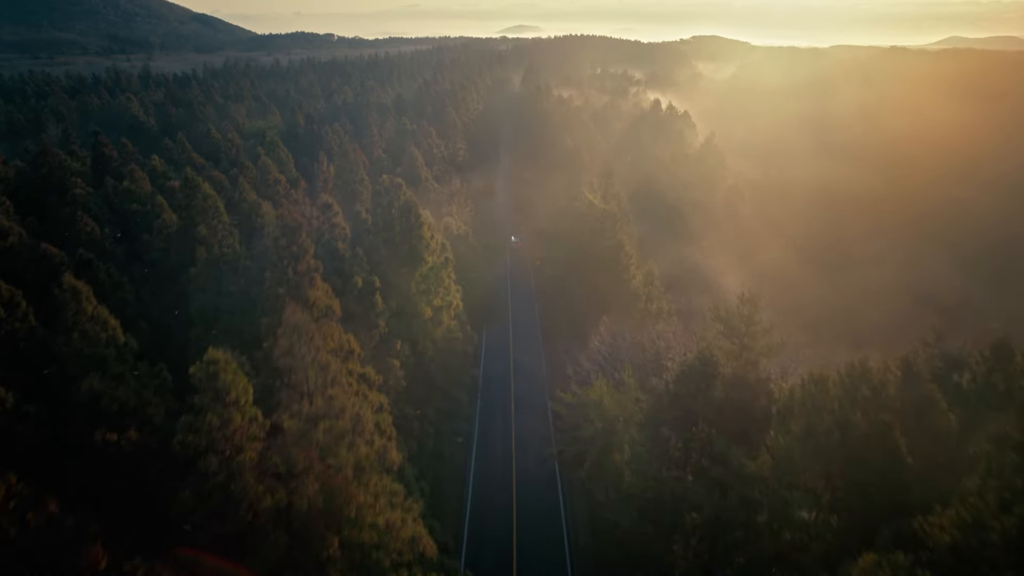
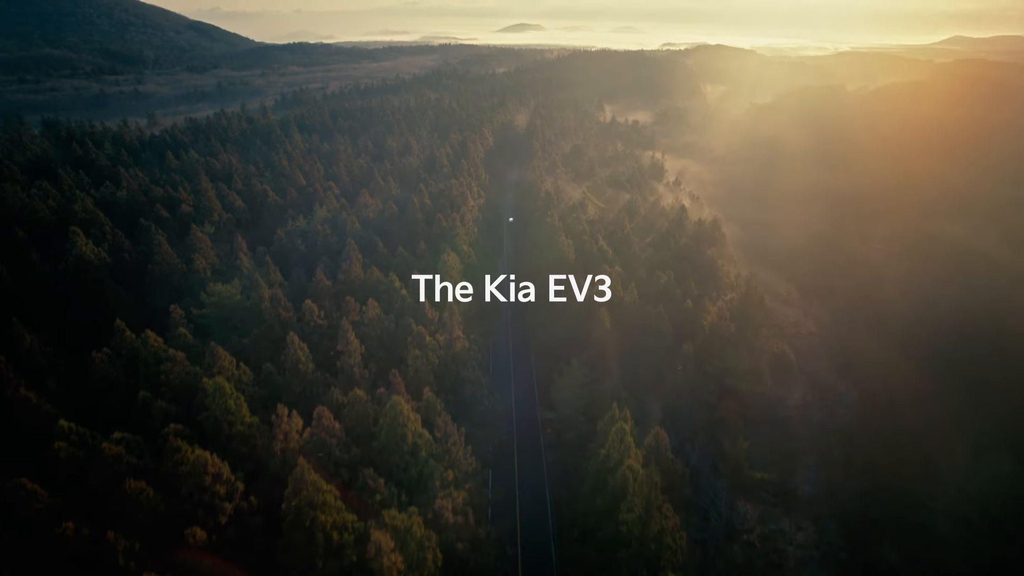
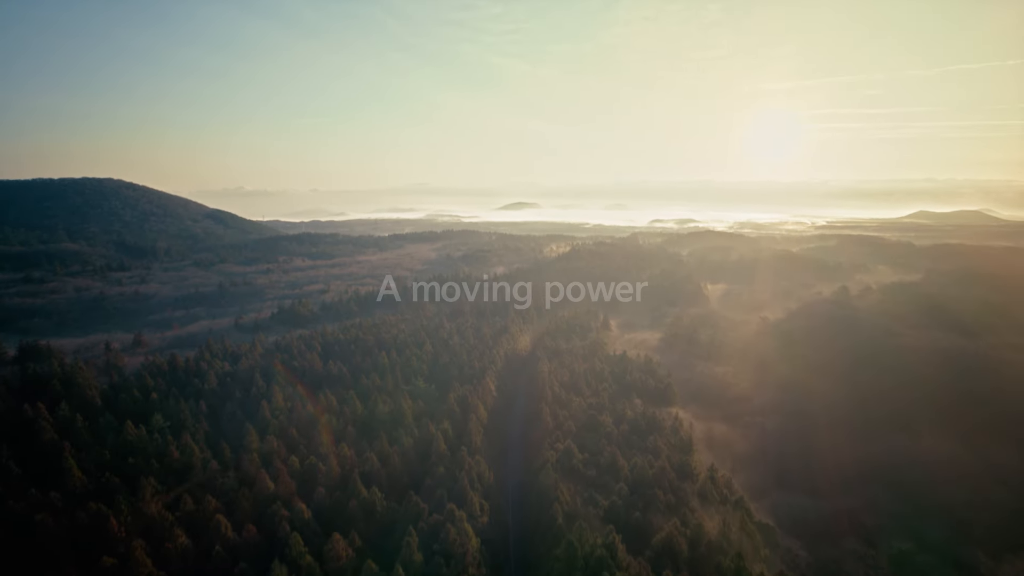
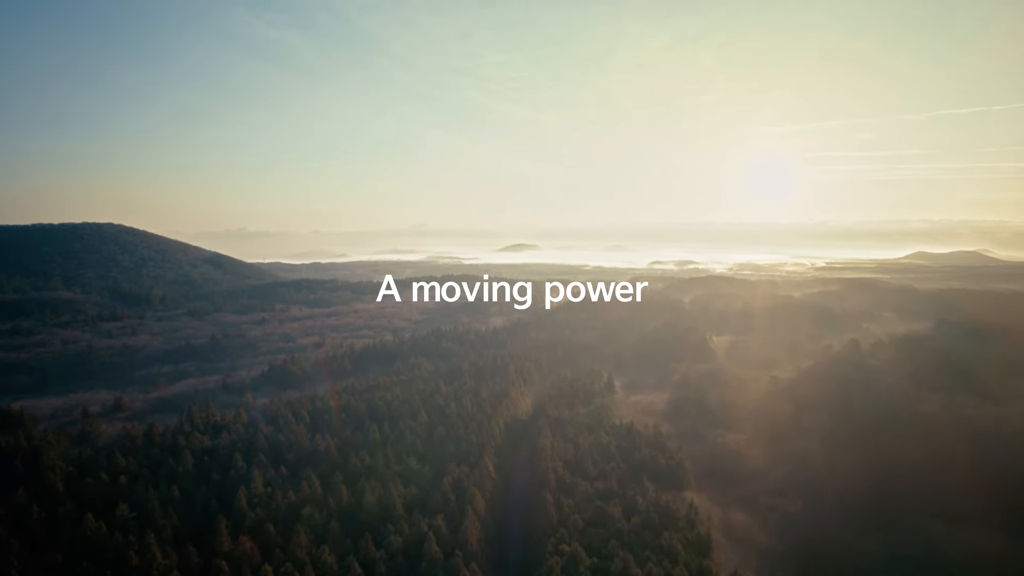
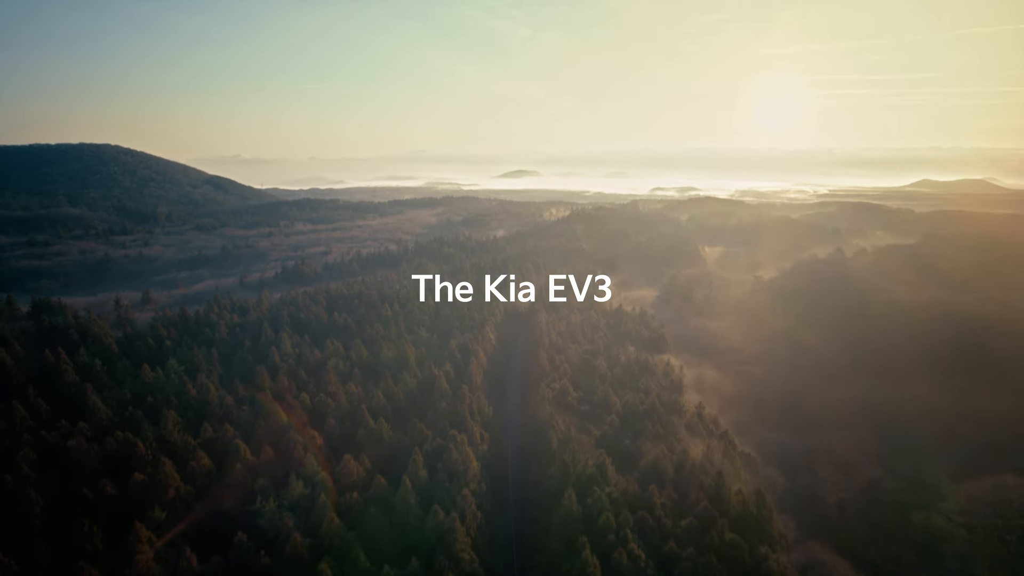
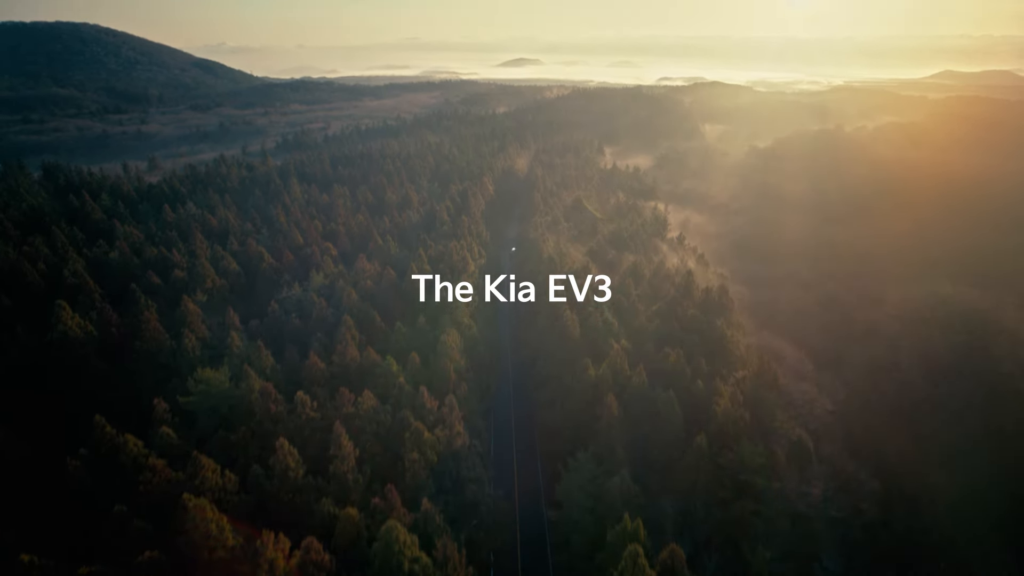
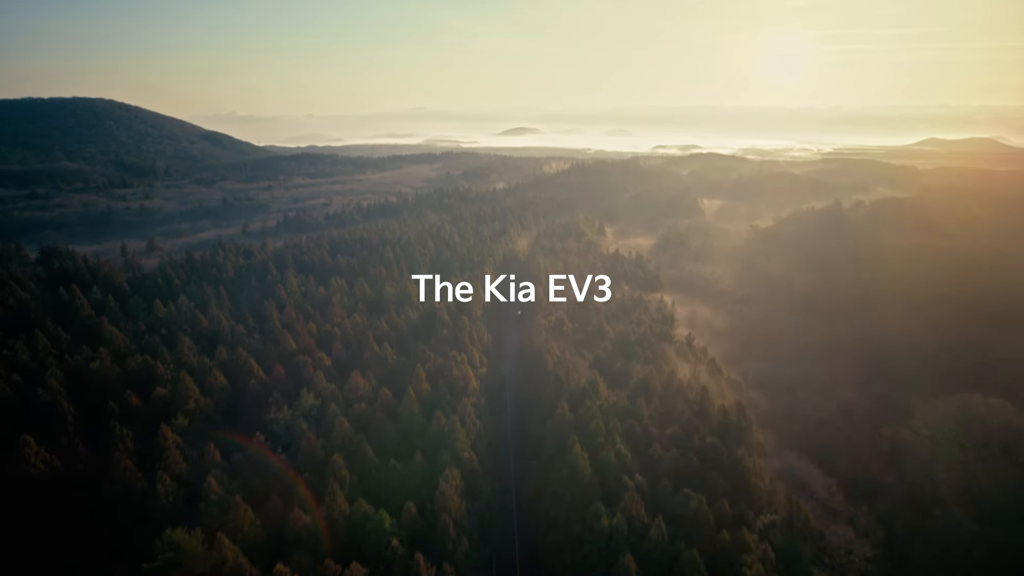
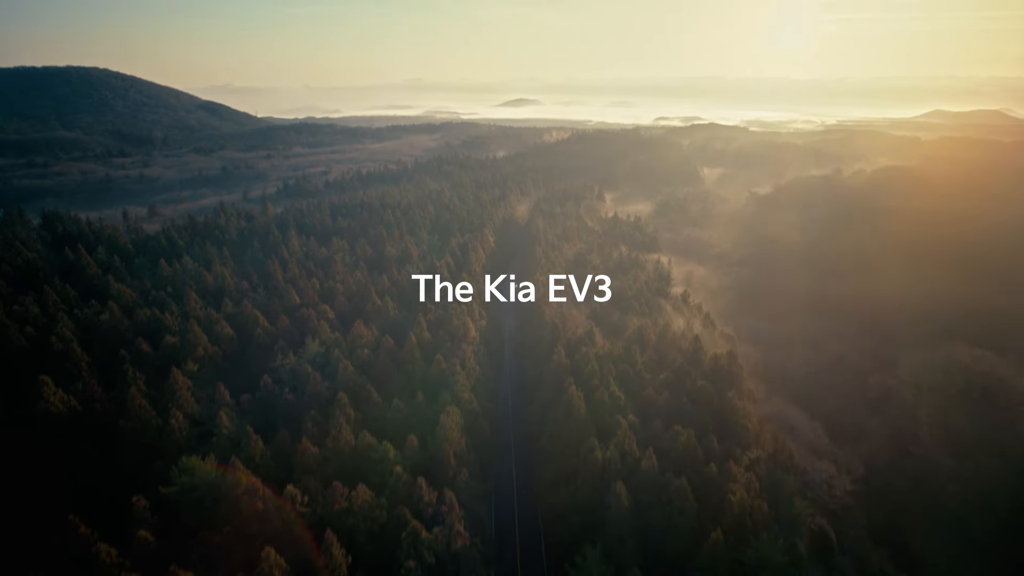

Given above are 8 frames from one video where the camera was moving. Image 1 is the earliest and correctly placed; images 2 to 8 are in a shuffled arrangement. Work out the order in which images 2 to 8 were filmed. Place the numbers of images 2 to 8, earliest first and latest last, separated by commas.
2, 6, 8, 7, 5, 3, 4
